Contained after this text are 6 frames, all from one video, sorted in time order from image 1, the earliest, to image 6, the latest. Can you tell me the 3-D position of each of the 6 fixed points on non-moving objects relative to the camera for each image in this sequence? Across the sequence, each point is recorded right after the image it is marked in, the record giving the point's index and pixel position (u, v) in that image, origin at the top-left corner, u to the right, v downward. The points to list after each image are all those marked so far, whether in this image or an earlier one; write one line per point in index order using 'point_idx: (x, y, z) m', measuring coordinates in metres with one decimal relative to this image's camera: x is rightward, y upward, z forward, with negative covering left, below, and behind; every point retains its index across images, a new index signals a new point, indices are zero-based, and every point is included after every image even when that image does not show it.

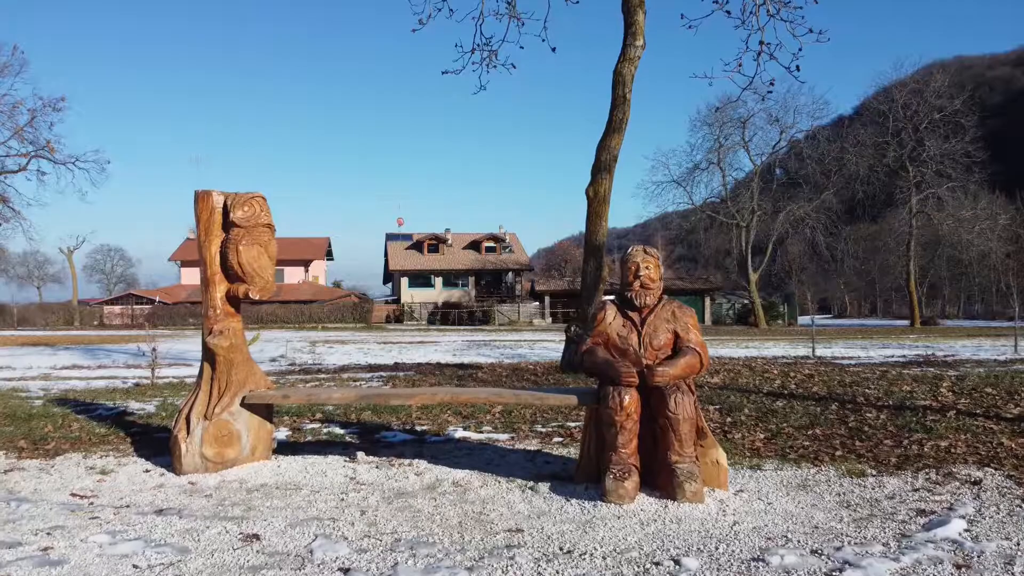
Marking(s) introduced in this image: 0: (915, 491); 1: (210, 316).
0: (+2.5, -1.3, +4.2) m
1: (-2.2, -0.2, +4.8) m
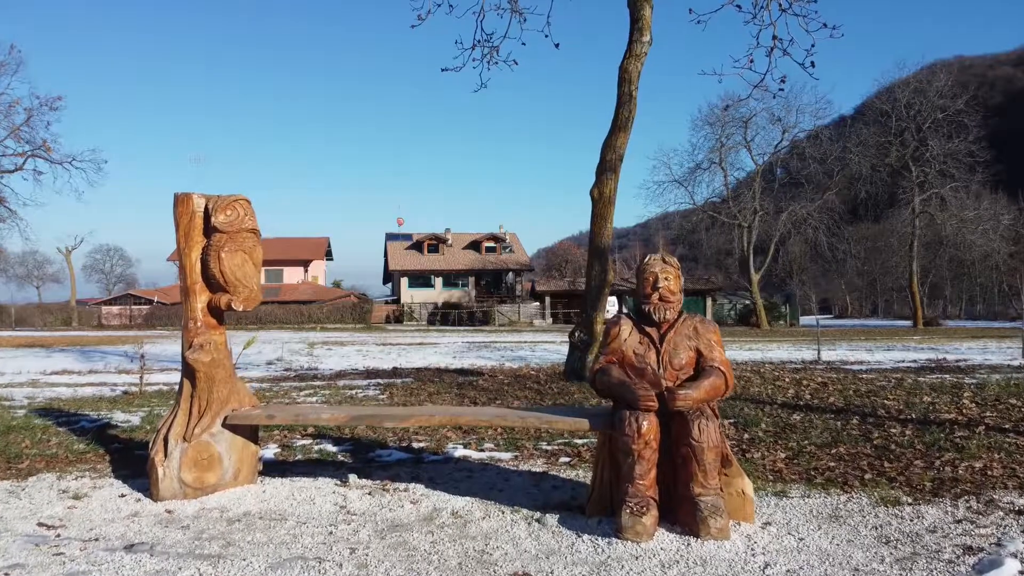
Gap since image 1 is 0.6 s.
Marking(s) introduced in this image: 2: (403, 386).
0: (+2.5, -1.3, +3.8) m
1: (-2.1, -0.3, +4.4) m
2: (-1.5, -1.3, +9.2) m
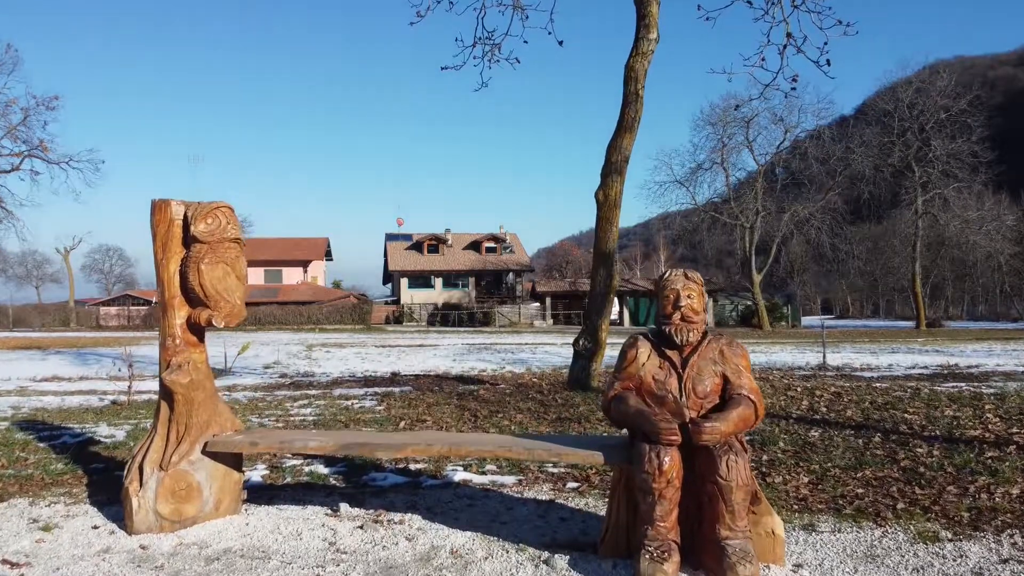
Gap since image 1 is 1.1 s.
0: (+2.6, -1.4, +3.5) m
1: (-2.1, -0.4, +4.1) m
2: (-1.5, -1.4, +8.9) m
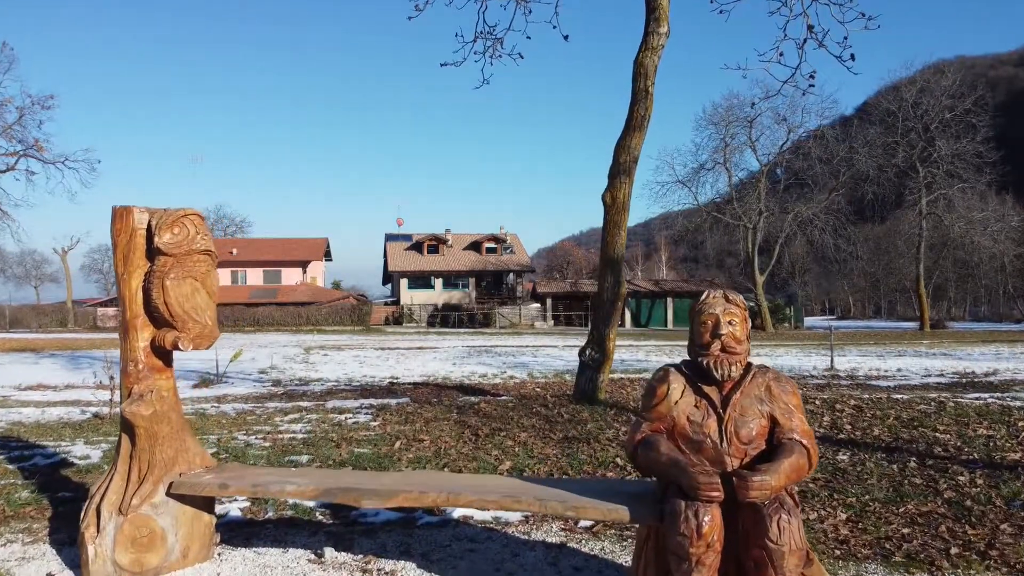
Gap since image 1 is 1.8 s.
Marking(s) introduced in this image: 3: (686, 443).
0: (+2.6, -1.5, +3.0) m
1: (-2.1, -0.5, +3.6) m
2: (-1.4, -1.5, +8.4) m
3: (+0.7, -0.6, +2.7) m
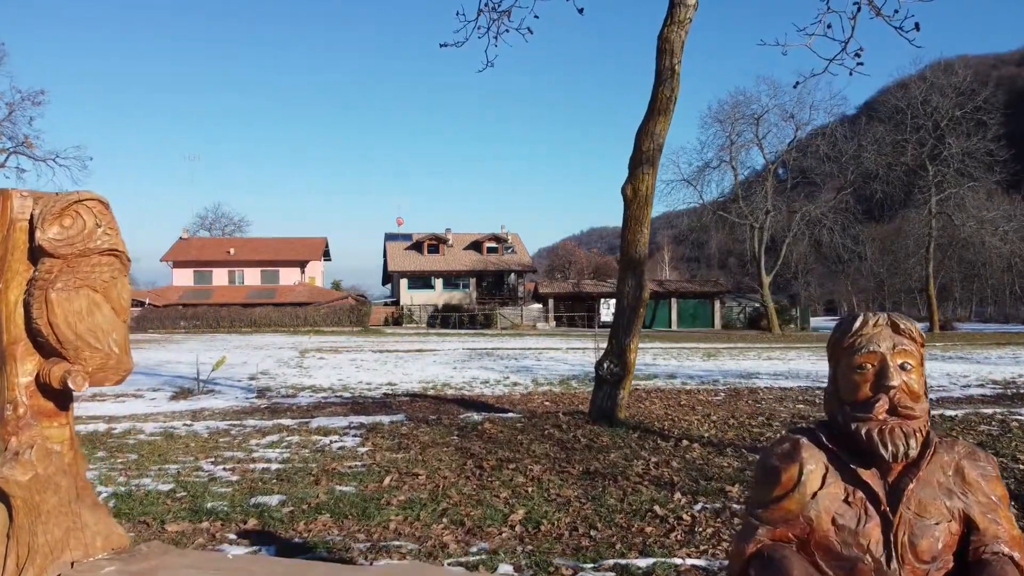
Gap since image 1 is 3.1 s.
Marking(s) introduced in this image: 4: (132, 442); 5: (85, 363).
0: (+2.7, -1.6, +2.0) m
1: (-2.0, -0.5, +2.6) m
2: (-1.3, -1.6, +7.4) m
3: (+0.8, -0.7, +1.6) m
4: (-4.3, -1.7, +7.5) m
5: (-1.6, -0.3, +2.6) m
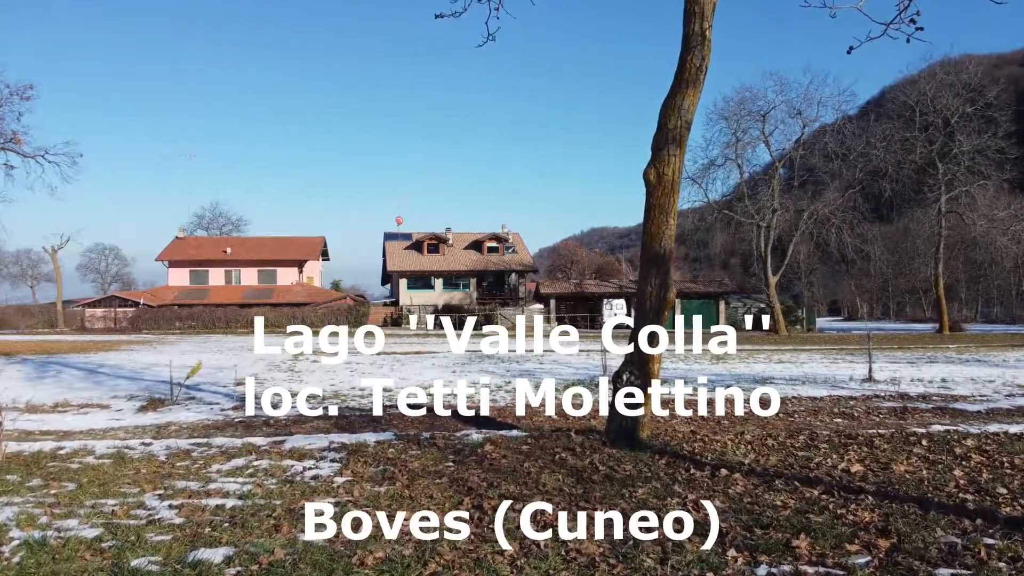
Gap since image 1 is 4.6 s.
0: (+2.7, -1.6, +0.9) m
1: (-1.9, -0.5, +1.5) m
2: (-1.3, -1.6, +6.4) m
3: (+0.8, -0.7, +0.6) m
4: (-4.2, -1.7, +6.5) m
5: (-1.6, -0.3, +1.5) m
